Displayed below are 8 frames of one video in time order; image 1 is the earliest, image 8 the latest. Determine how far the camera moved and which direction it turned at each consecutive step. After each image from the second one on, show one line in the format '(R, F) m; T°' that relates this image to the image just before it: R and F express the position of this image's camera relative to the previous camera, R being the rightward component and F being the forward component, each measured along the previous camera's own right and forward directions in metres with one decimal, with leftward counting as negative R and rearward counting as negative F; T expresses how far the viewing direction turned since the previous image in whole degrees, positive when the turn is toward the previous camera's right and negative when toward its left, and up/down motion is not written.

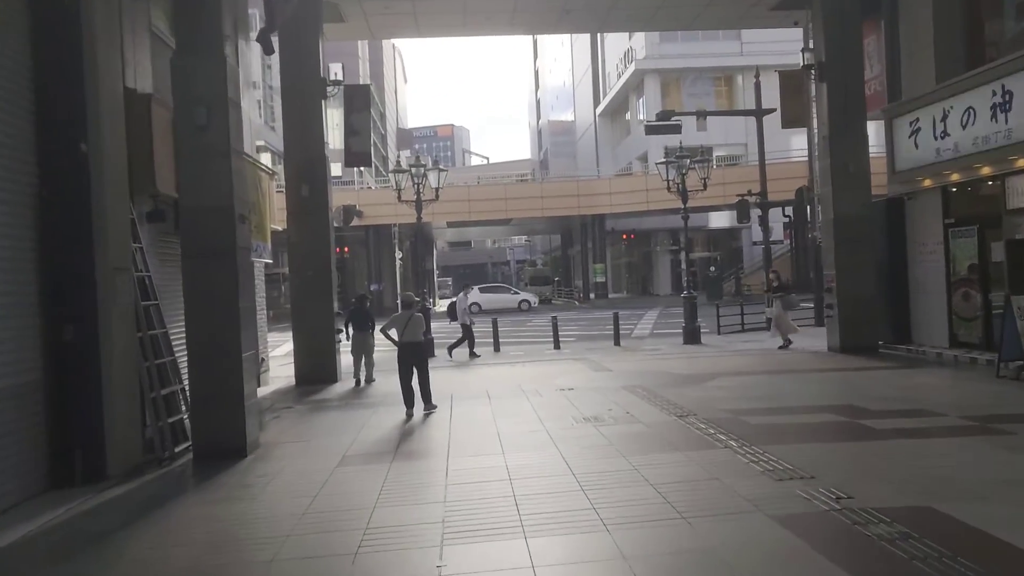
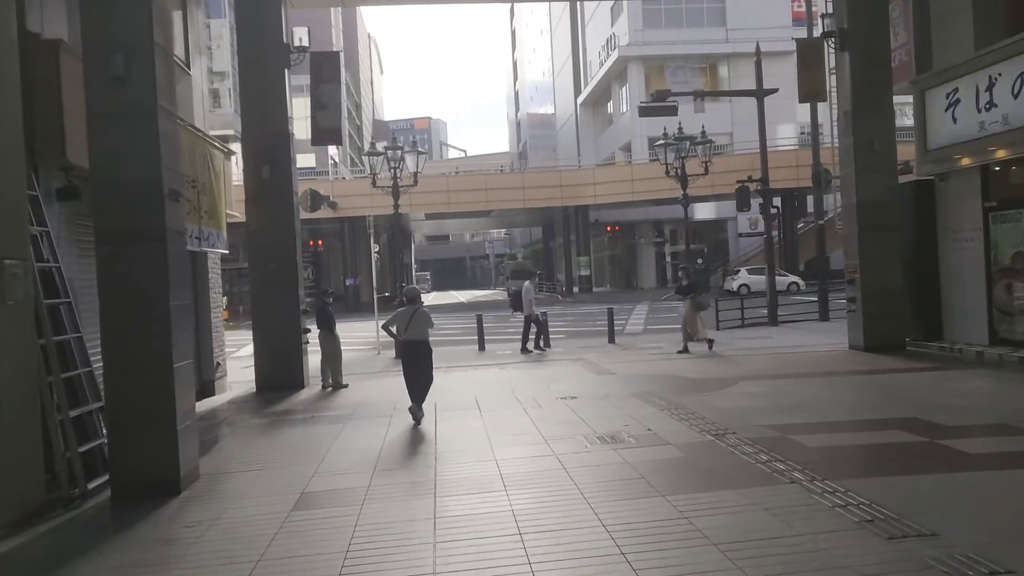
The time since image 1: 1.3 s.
(-0.2, +1.7) m; +2°
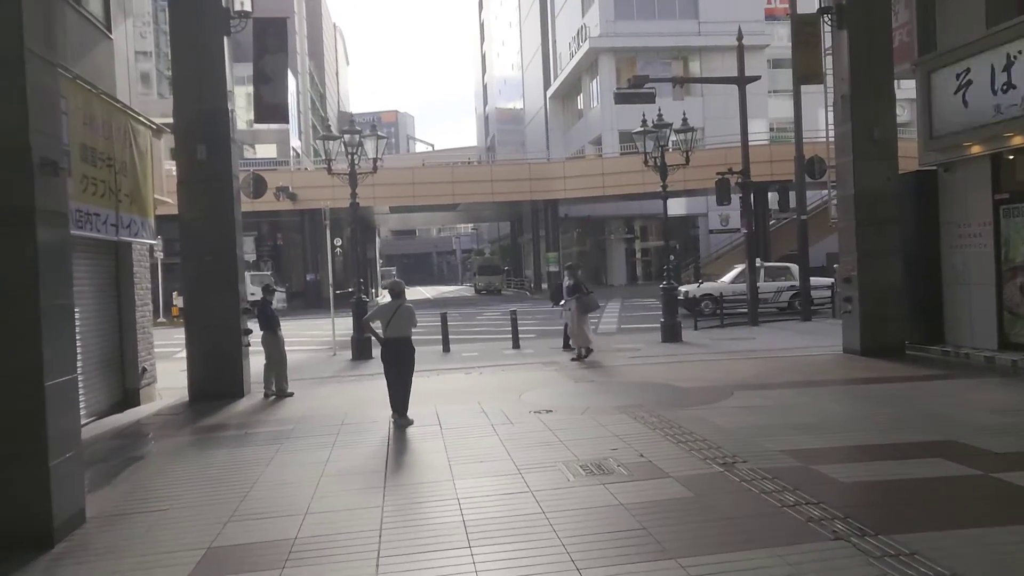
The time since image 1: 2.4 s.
(0.0, +1.4) m; +2°
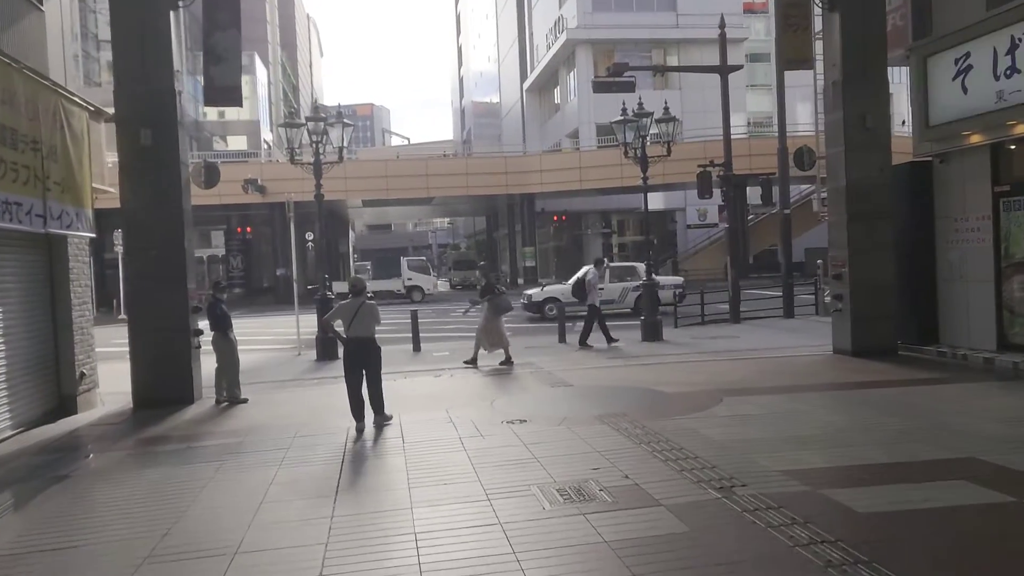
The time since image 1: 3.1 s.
(+0.1, +0.8) m; +2°
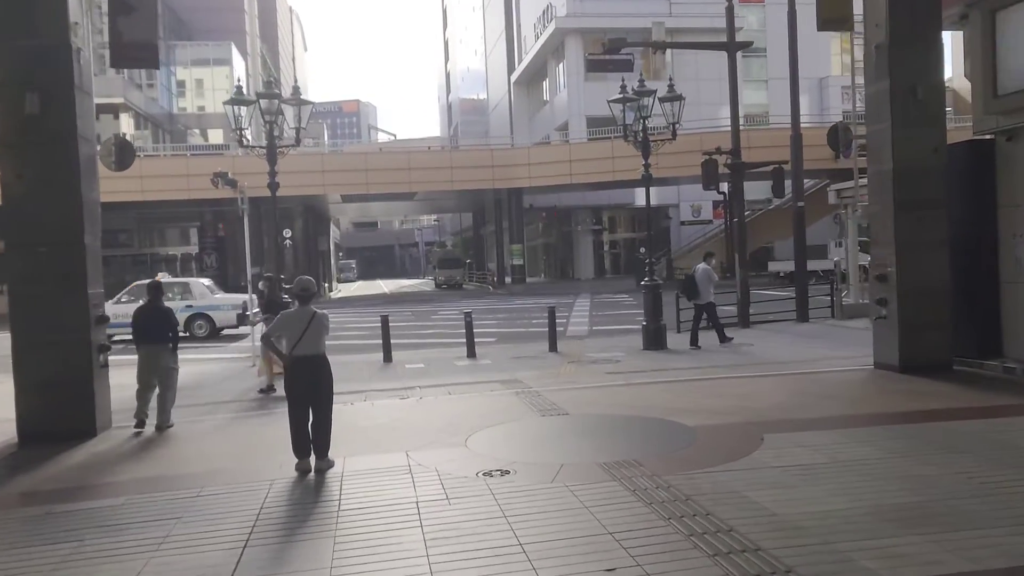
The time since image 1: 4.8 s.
(+0.1, +2.2) m; +1°
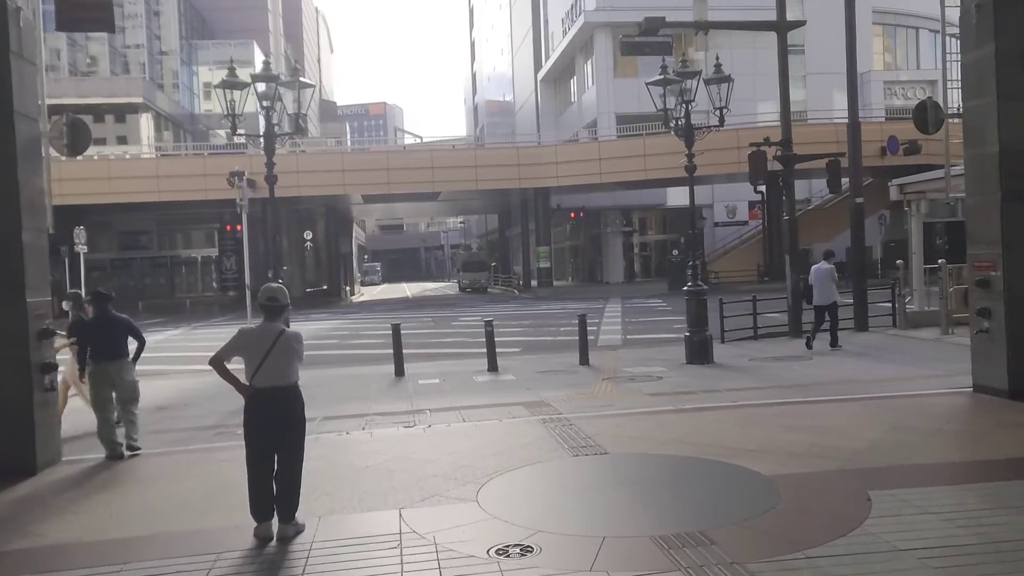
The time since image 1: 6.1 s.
(0.0, +1.7) m; -2°
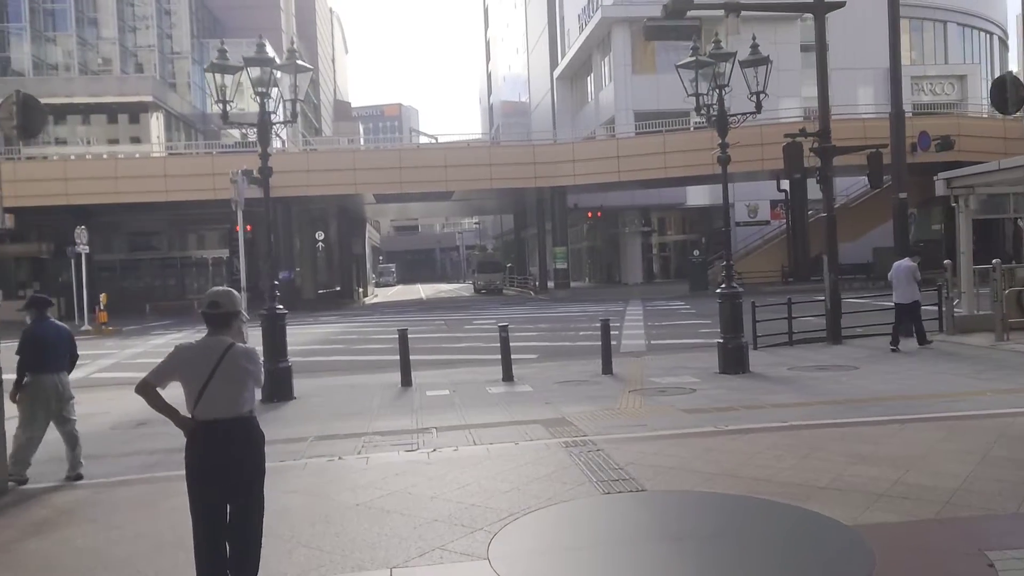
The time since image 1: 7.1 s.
(0.0, +1.2) m; -1°
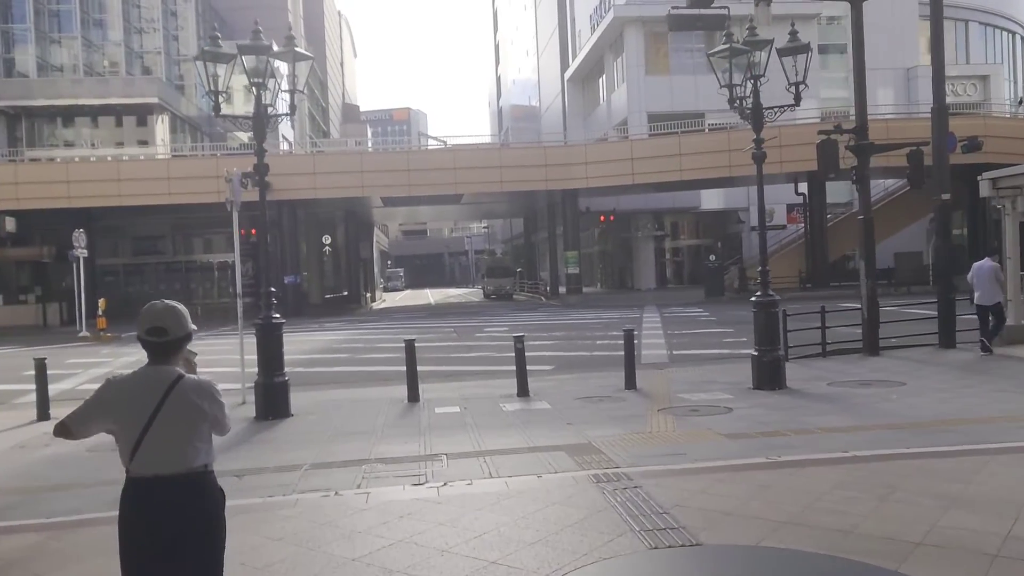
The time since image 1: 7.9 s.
(-0.1, +1.0) m; -1°
